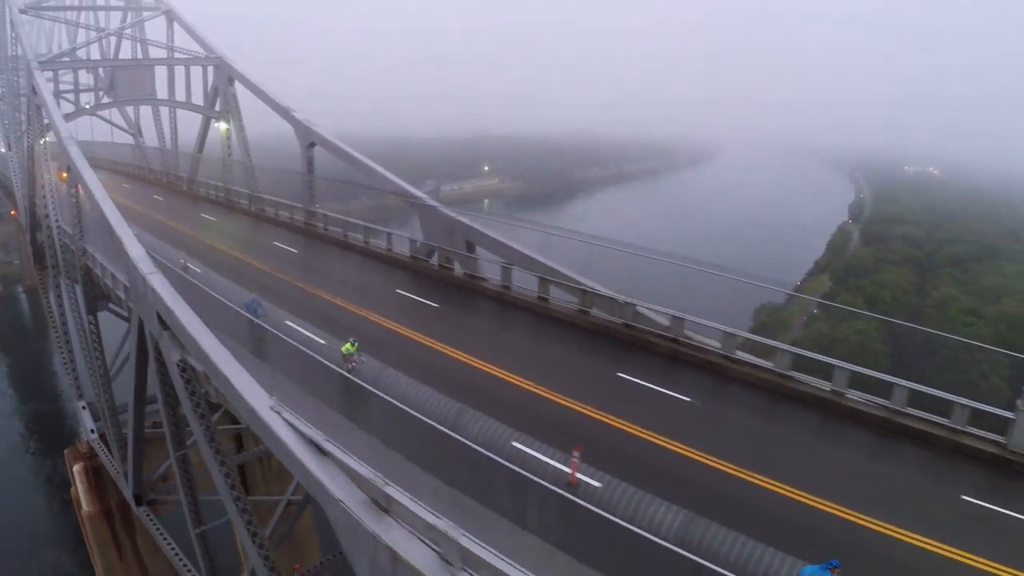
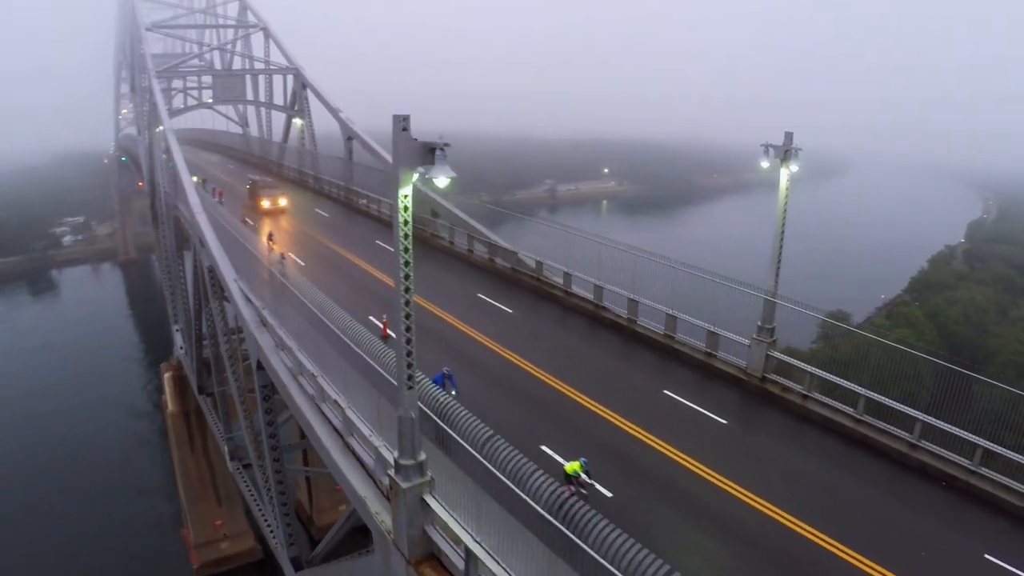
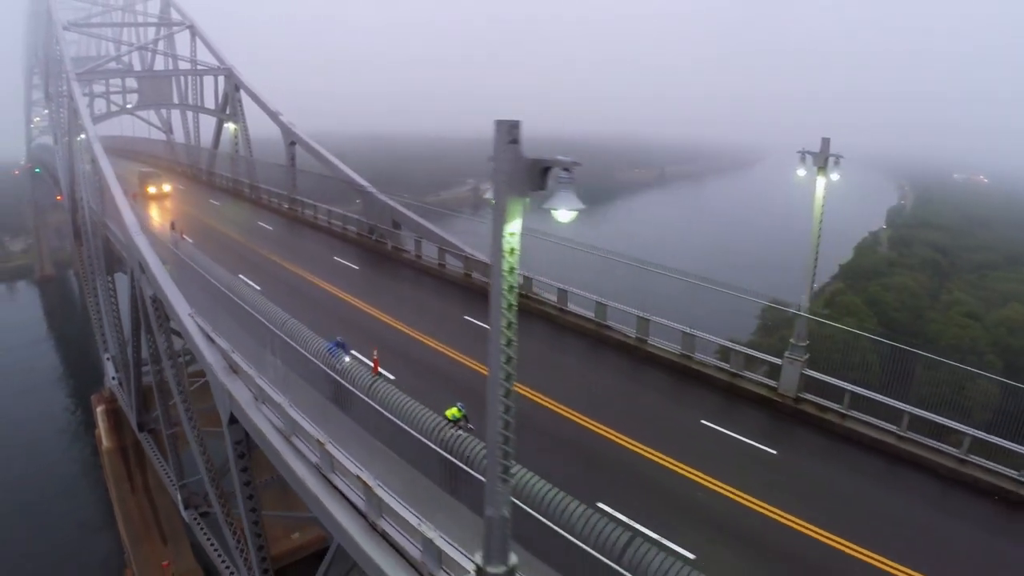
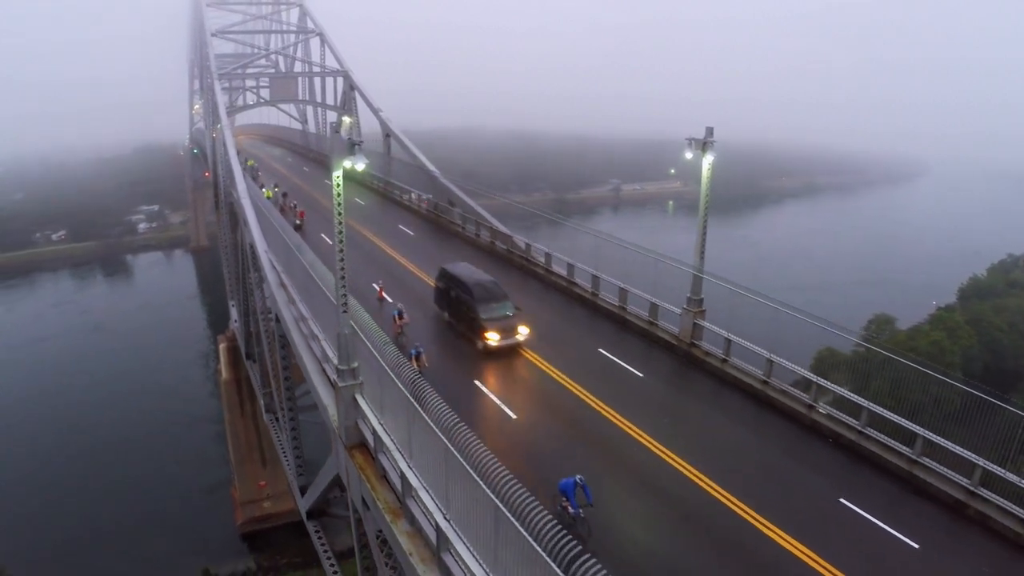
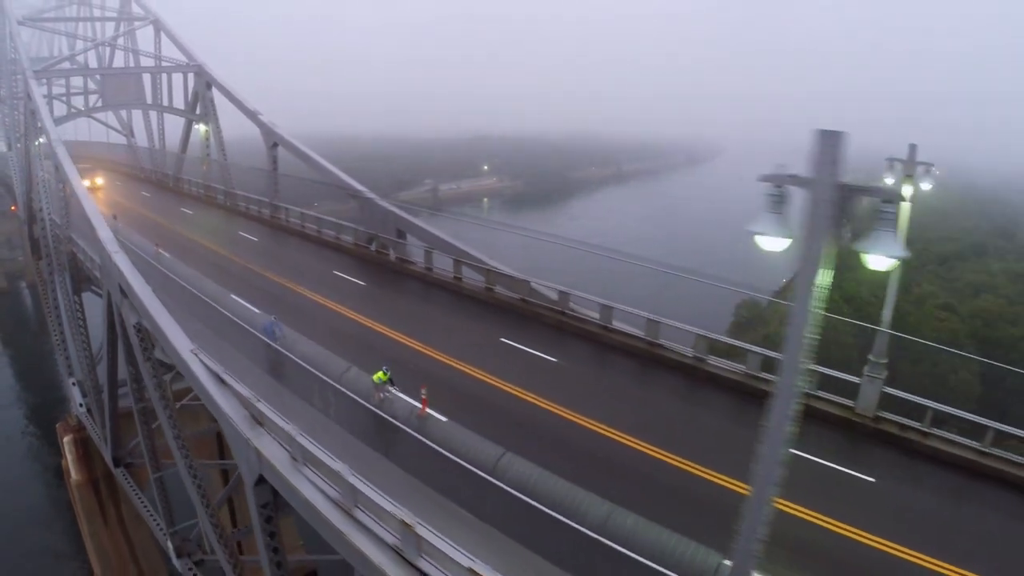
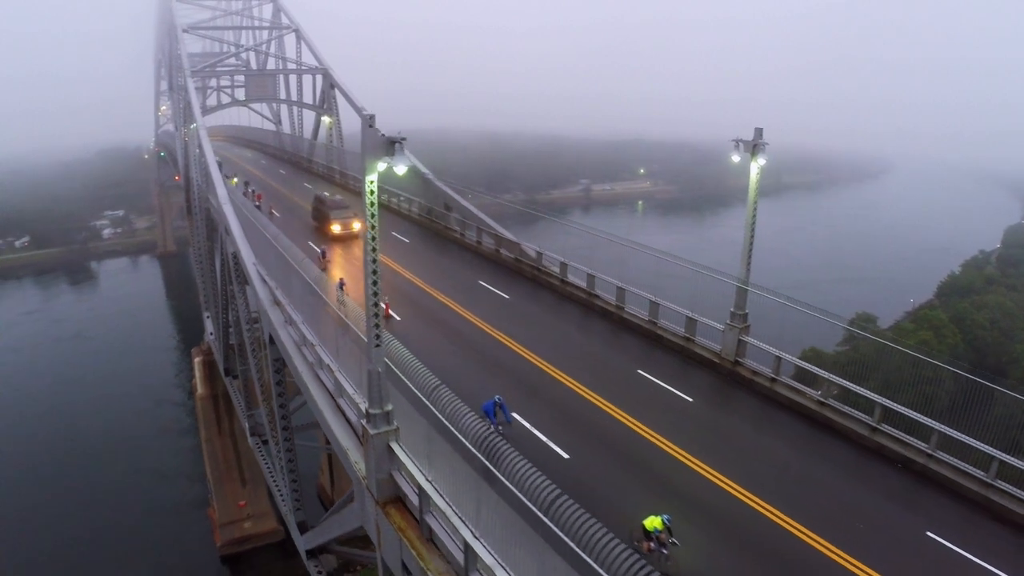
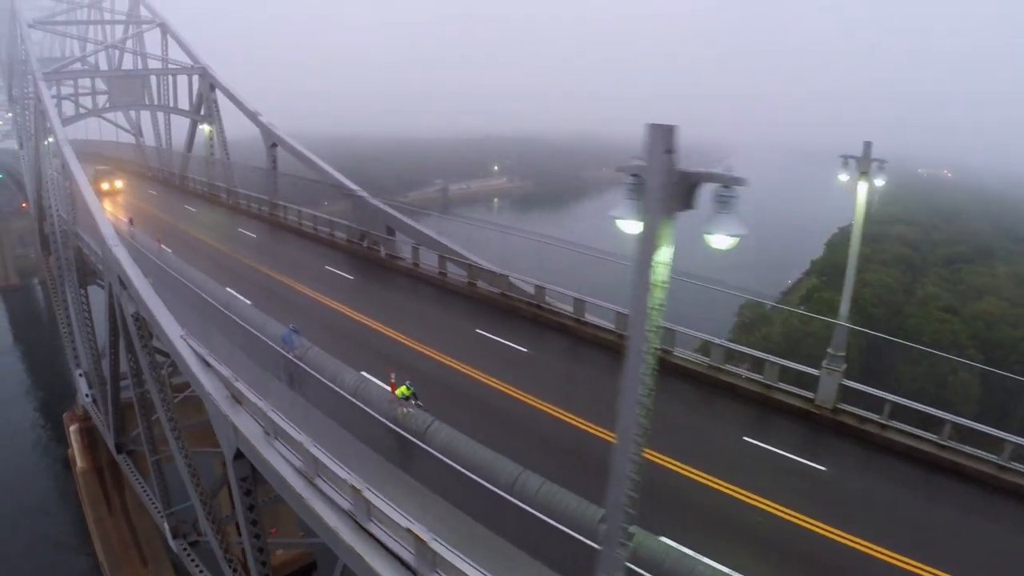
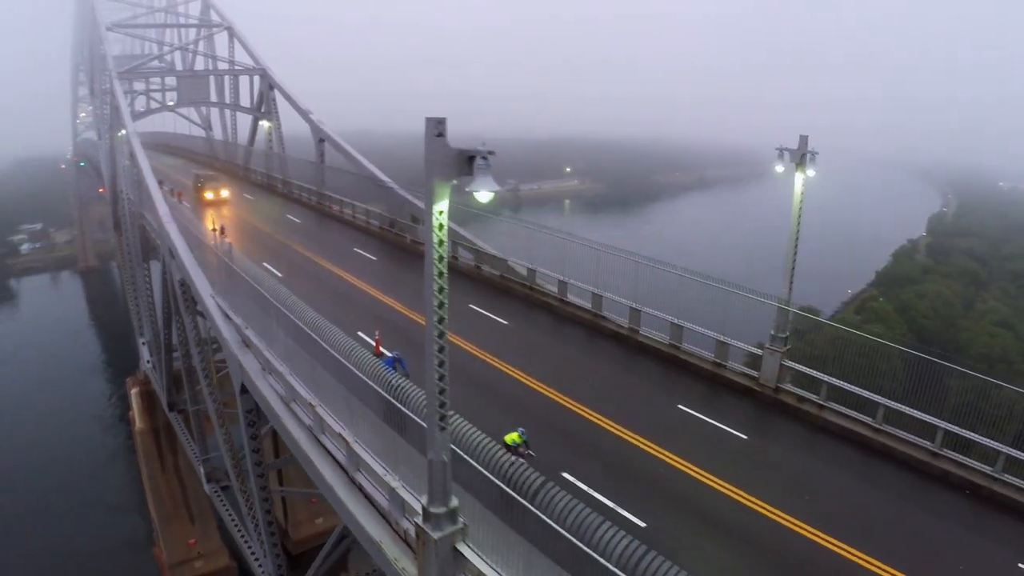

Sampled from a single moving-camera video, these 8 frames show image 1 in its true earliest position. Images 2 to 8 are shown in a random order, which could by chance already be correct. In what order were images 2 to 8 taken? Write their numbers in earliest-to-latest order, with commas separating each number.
5, 7, 3, 8, 2, 6, 4
